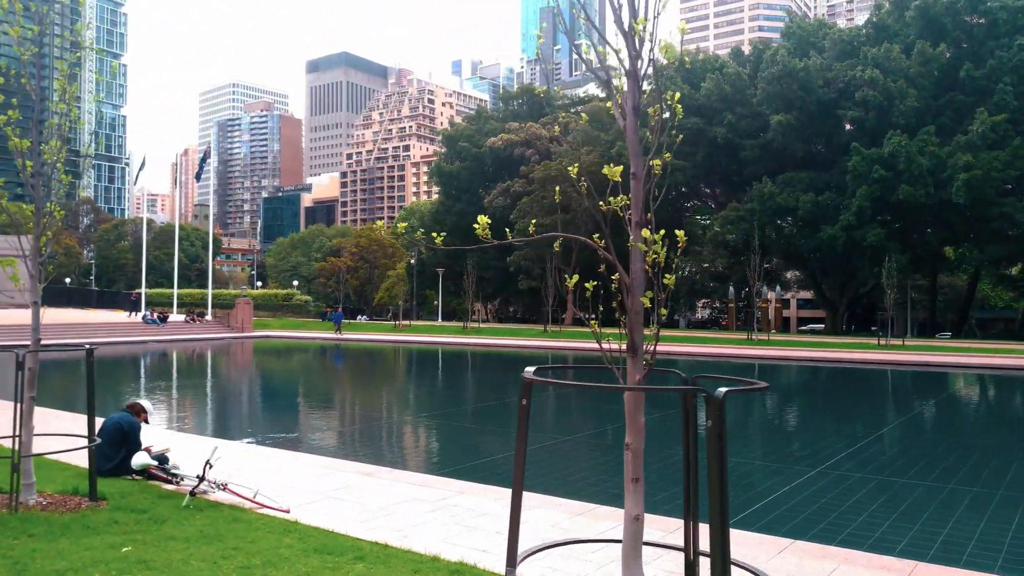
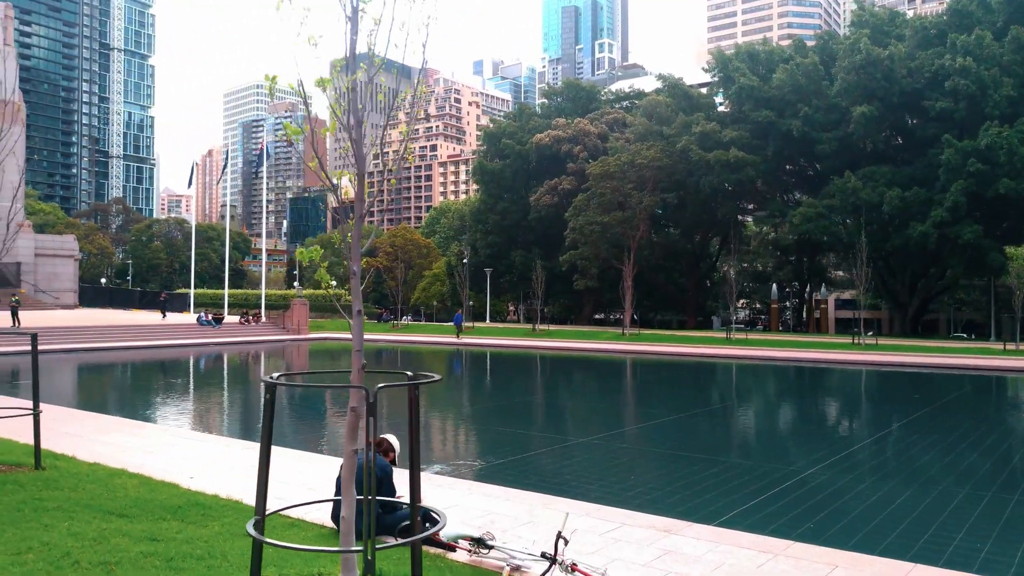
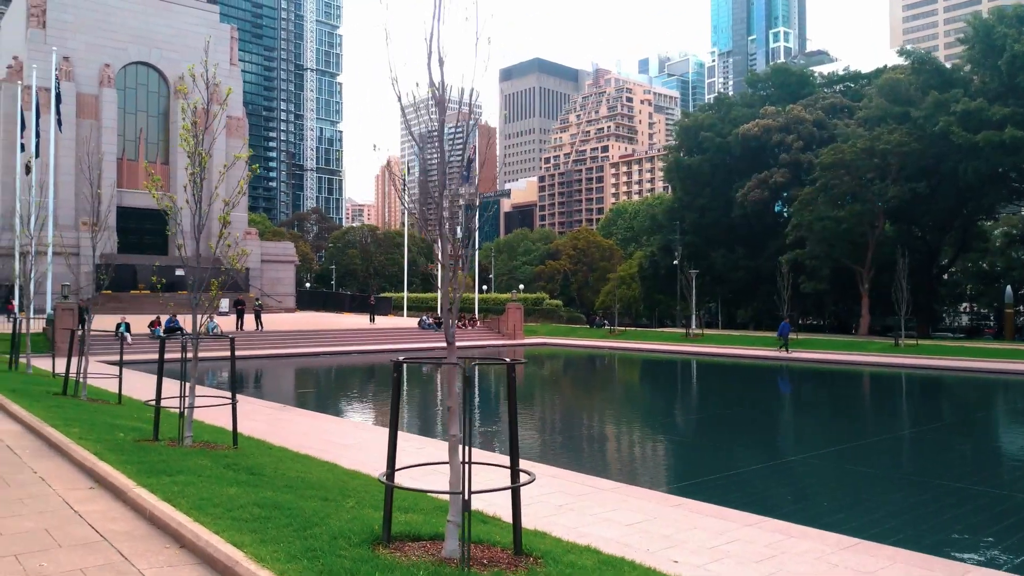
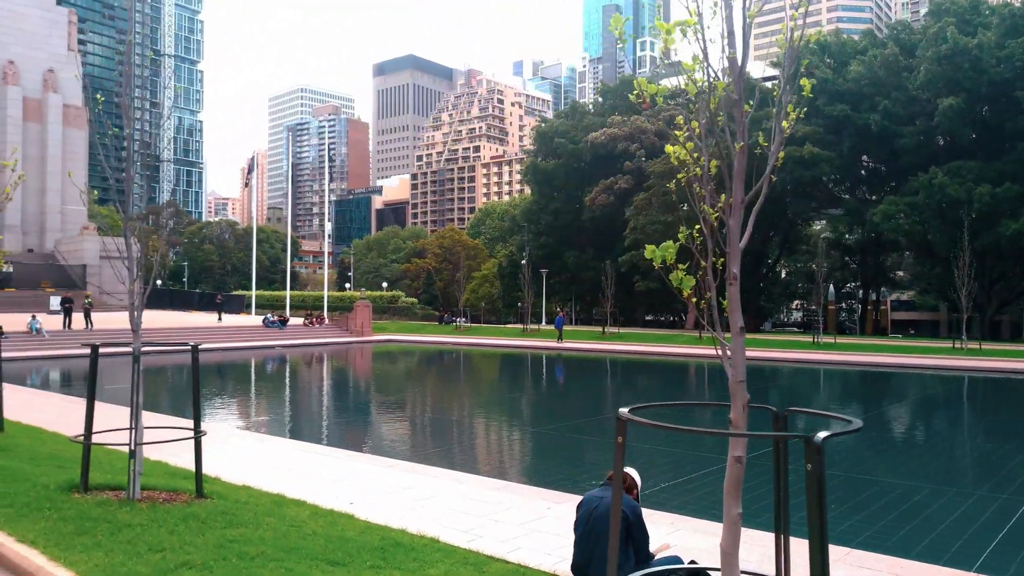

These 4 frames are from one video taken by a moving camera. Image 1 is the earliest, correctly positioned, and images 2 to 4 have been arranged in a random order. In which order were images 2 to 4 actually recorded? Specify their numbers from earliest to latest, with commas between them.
2, 4, 3
